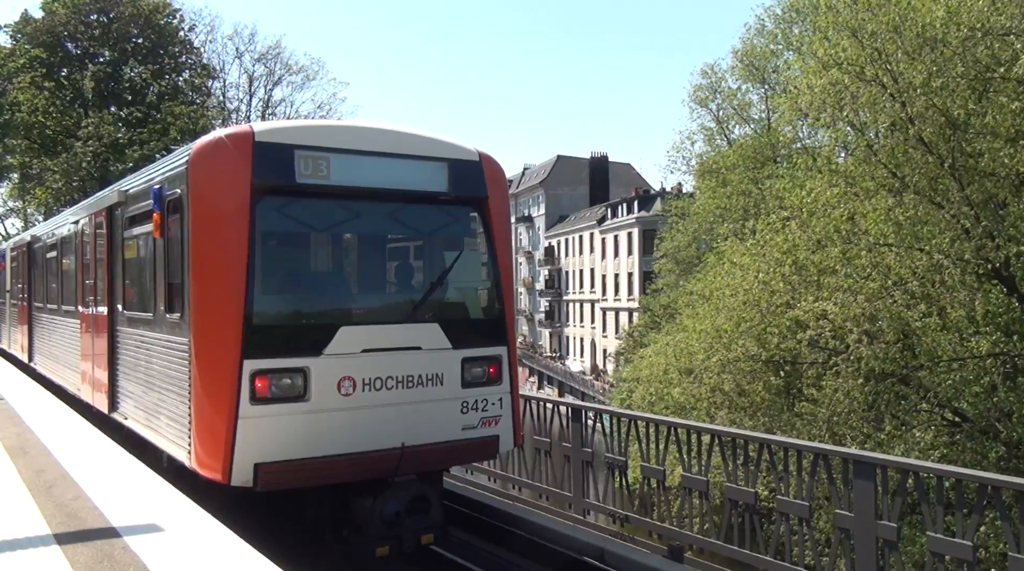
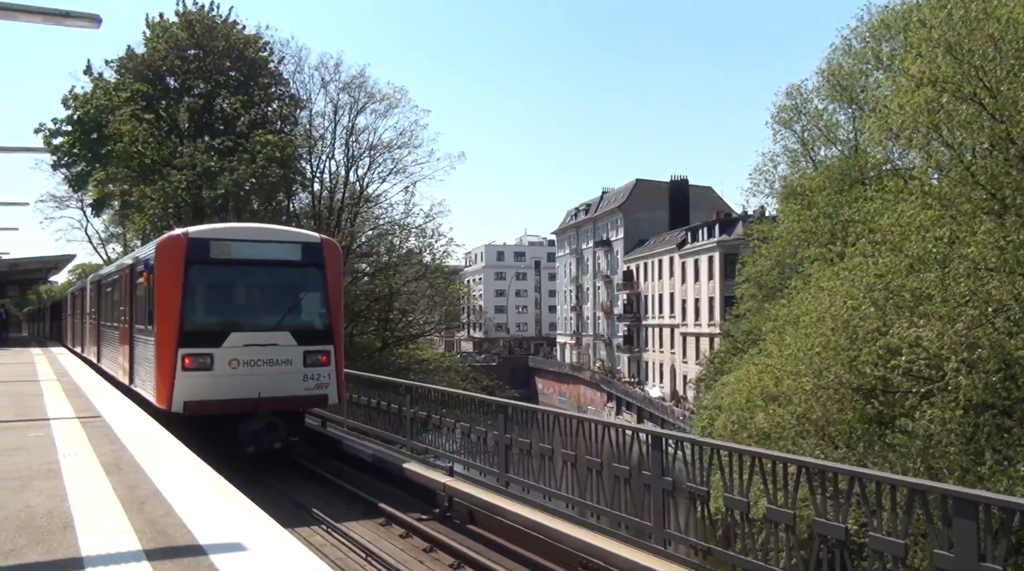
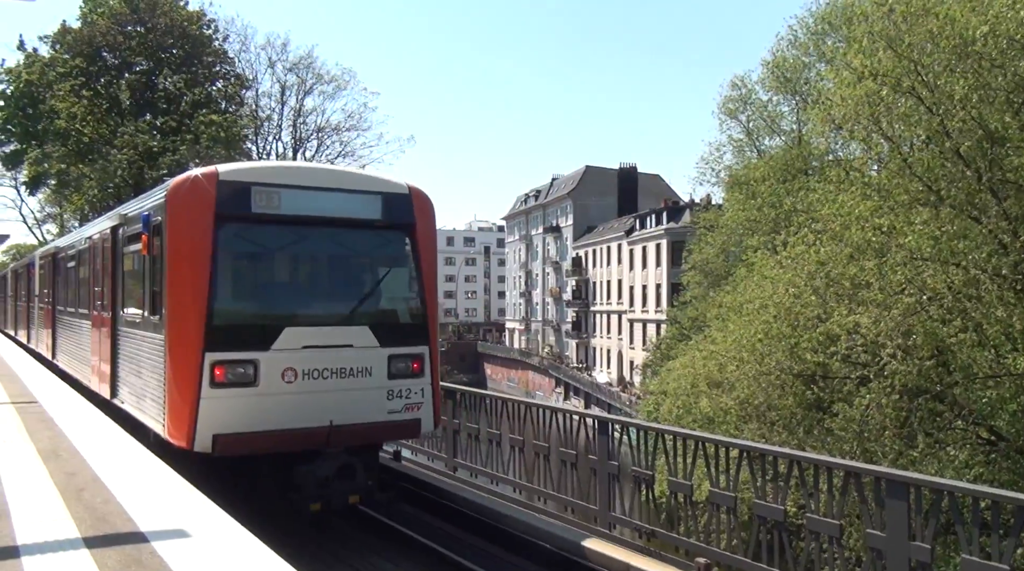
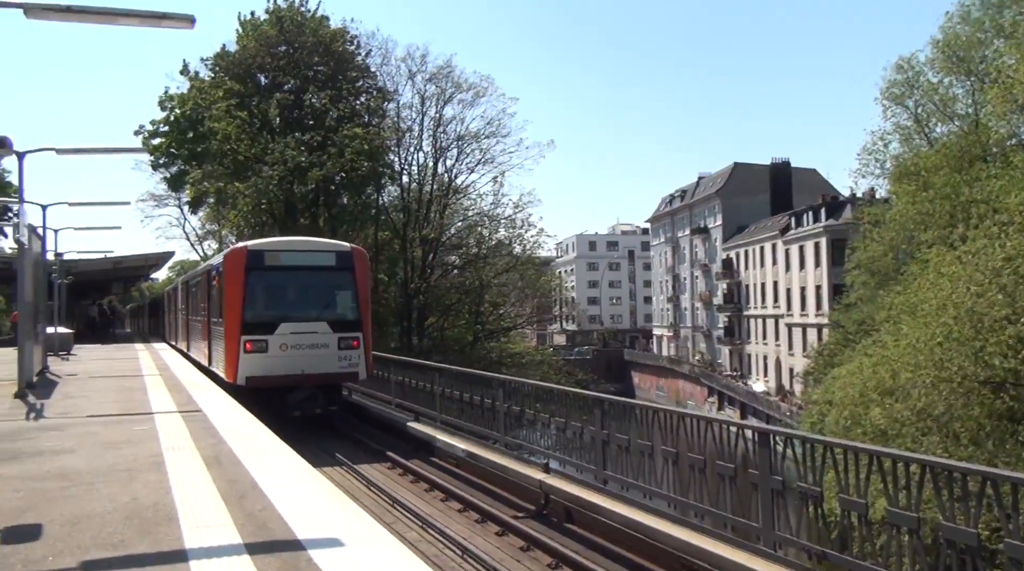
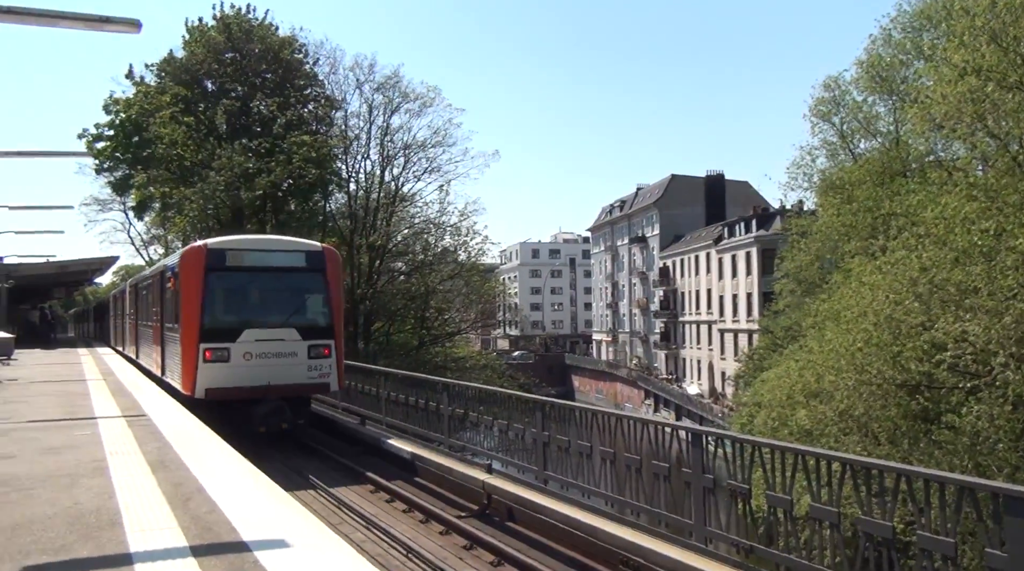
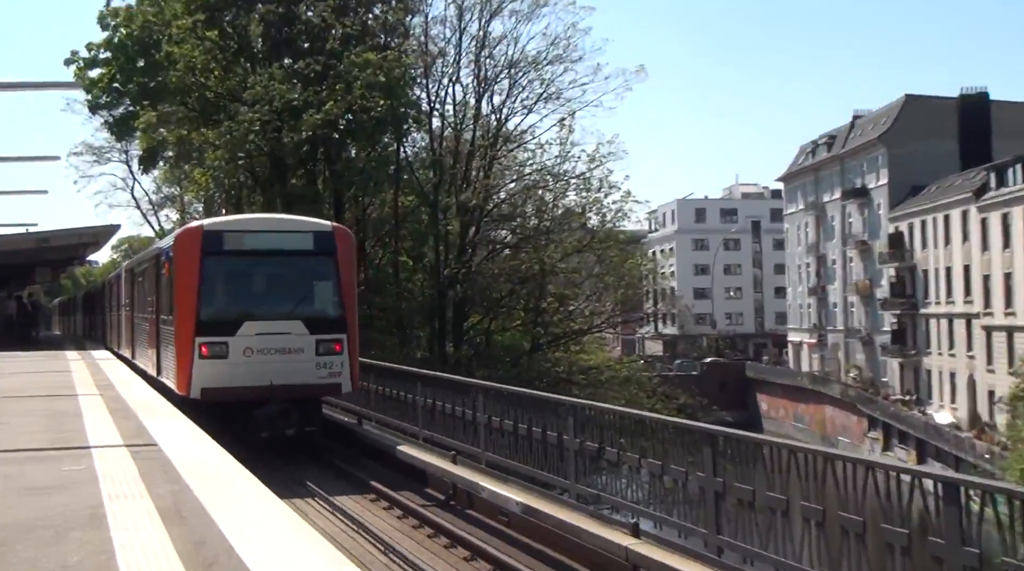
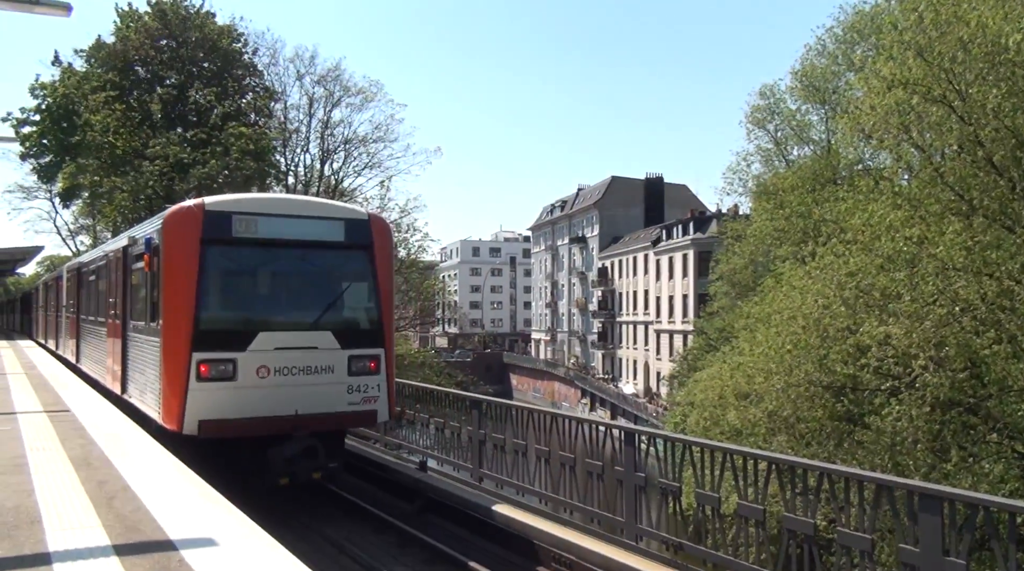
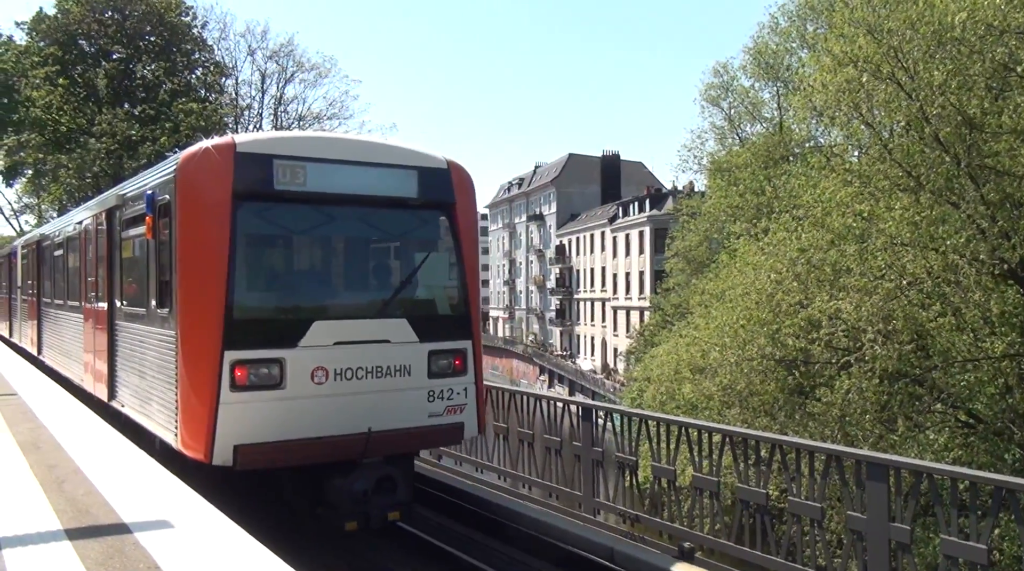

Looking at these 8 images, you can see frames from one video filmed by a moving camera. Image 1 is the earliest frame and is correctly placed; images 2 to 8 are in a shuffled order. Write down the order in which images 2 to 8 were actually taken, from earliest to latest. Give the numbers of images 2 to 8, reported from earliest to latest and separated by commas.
8, 3, 7, 2, 5, 4, 6
